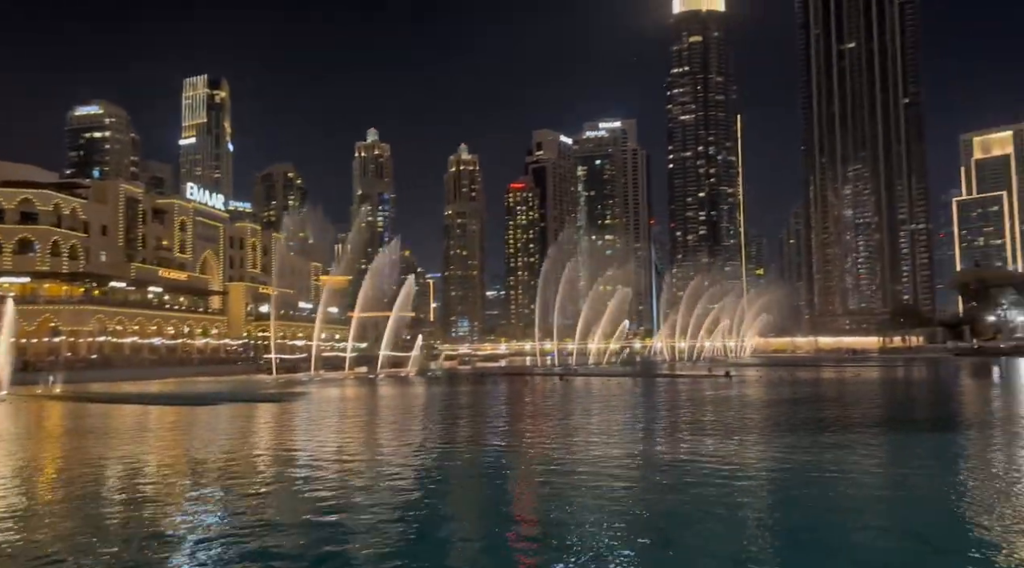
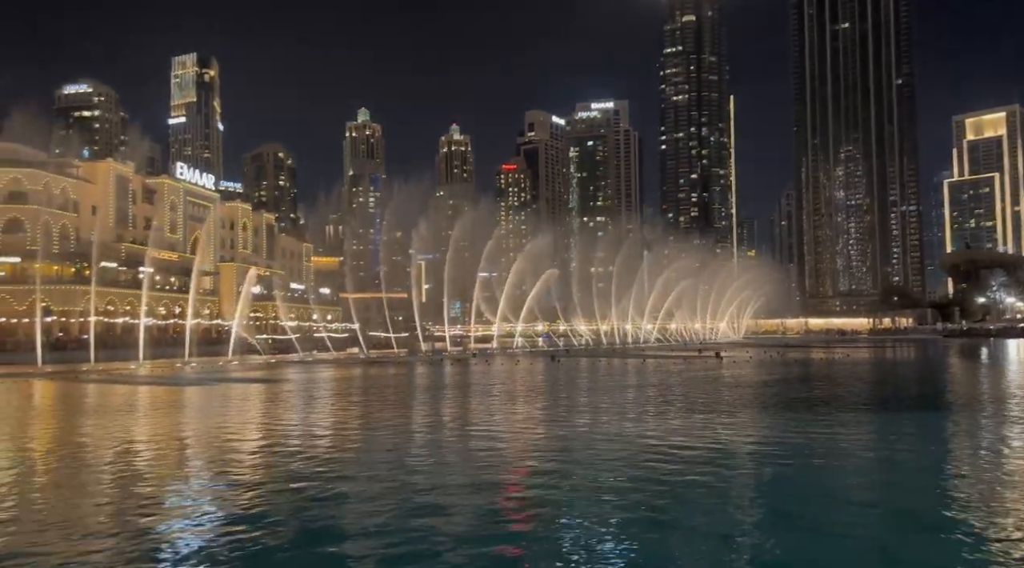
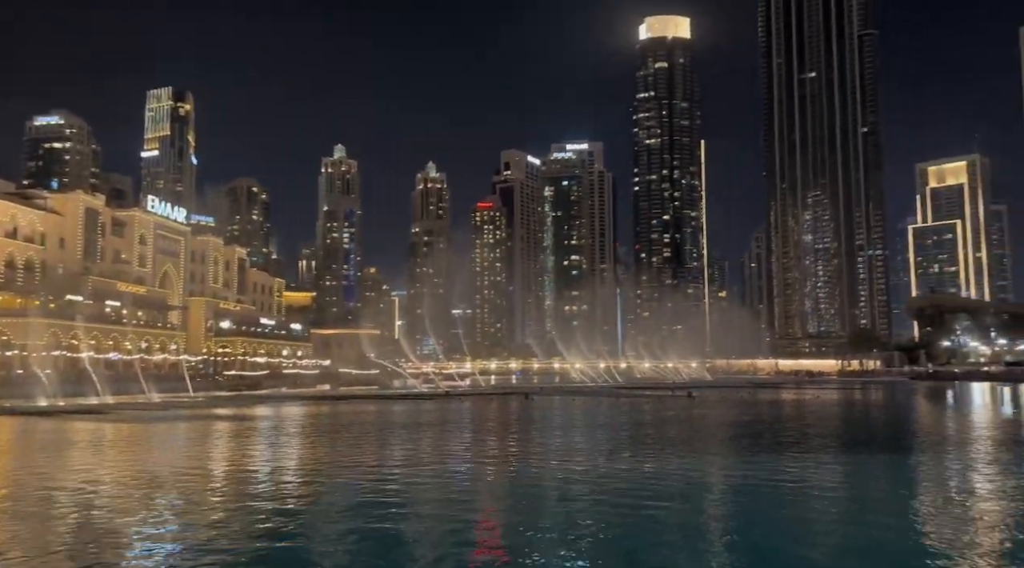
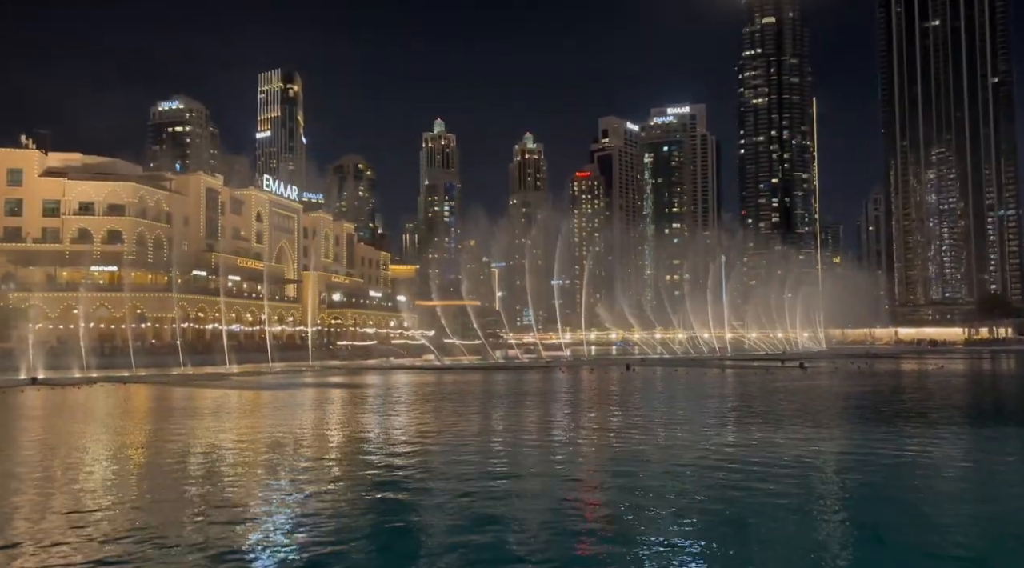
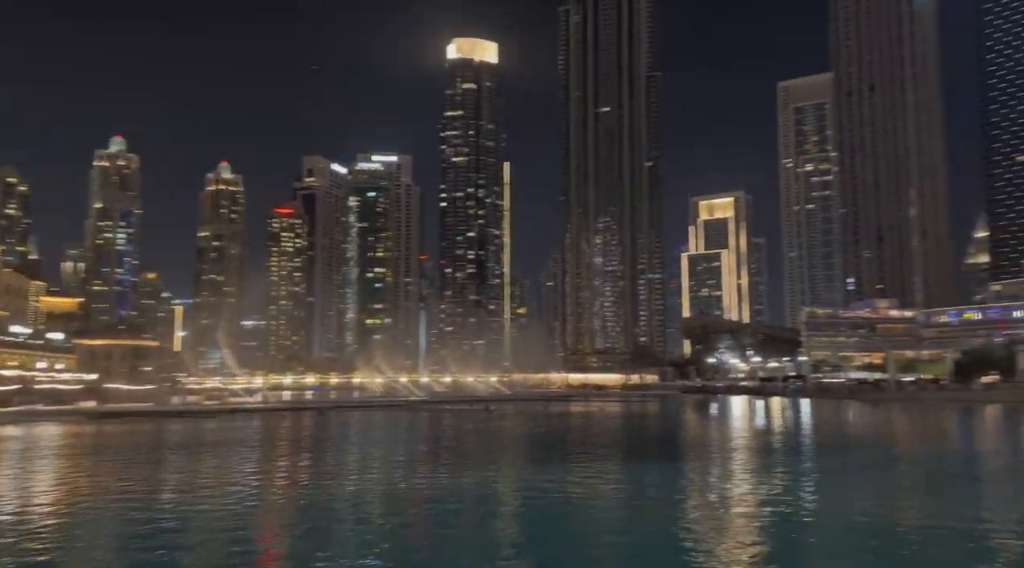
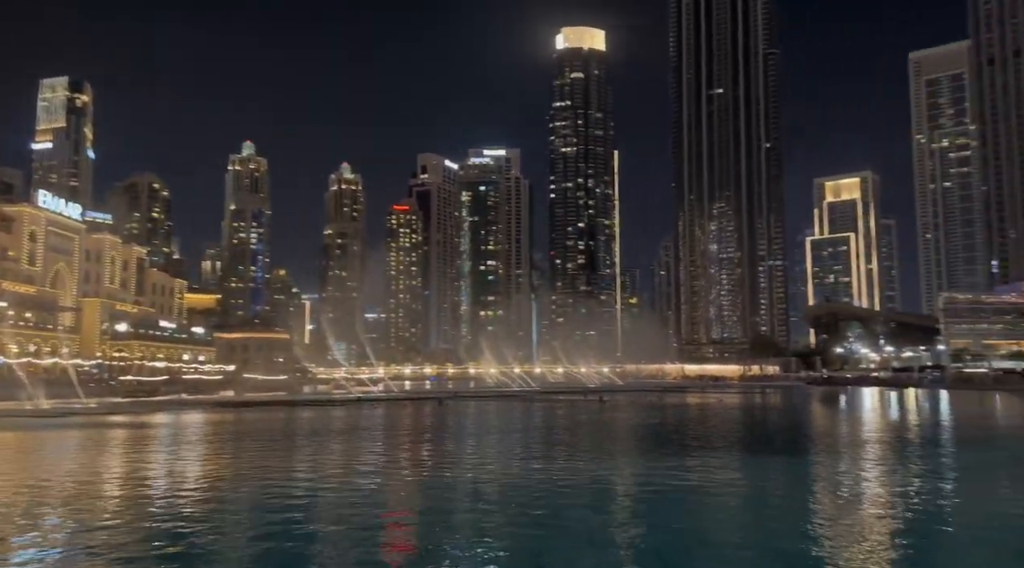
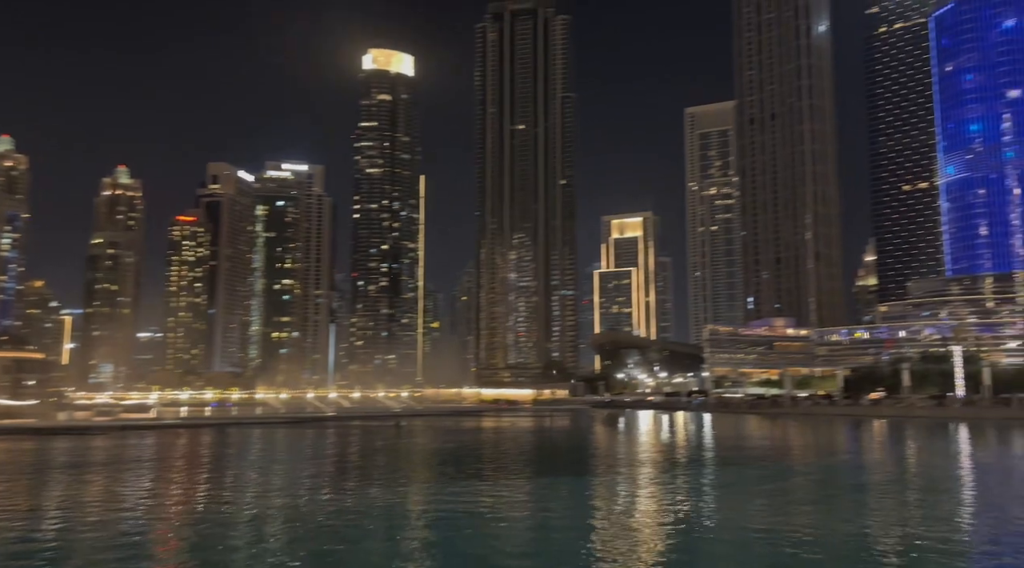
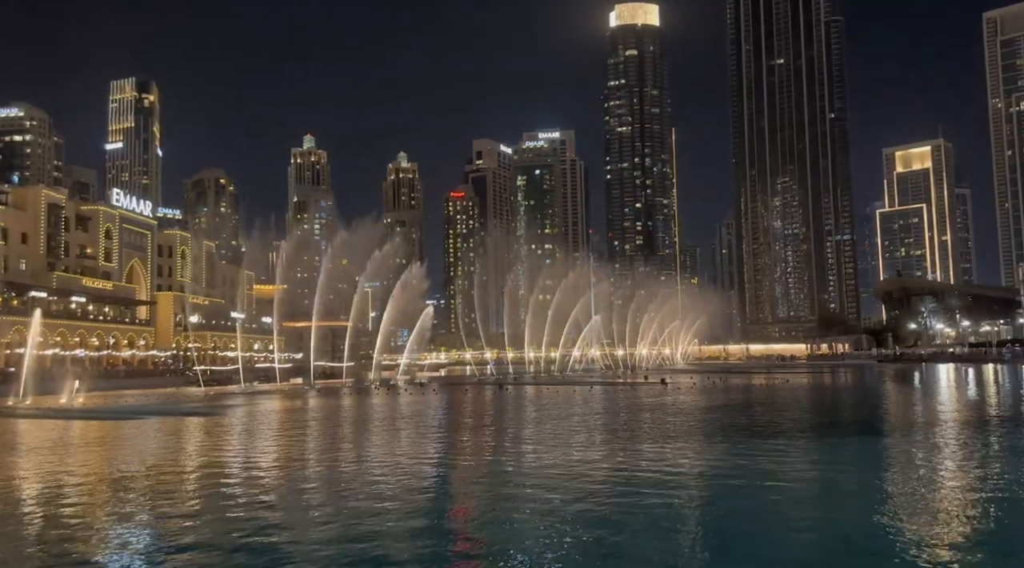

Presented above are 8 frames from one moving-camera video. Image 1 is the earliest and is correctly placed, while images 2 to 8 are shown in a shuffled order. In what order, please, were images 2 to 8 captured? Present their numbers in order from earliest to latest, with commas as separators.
8, 2, 4, 3, 6, 5, 7
